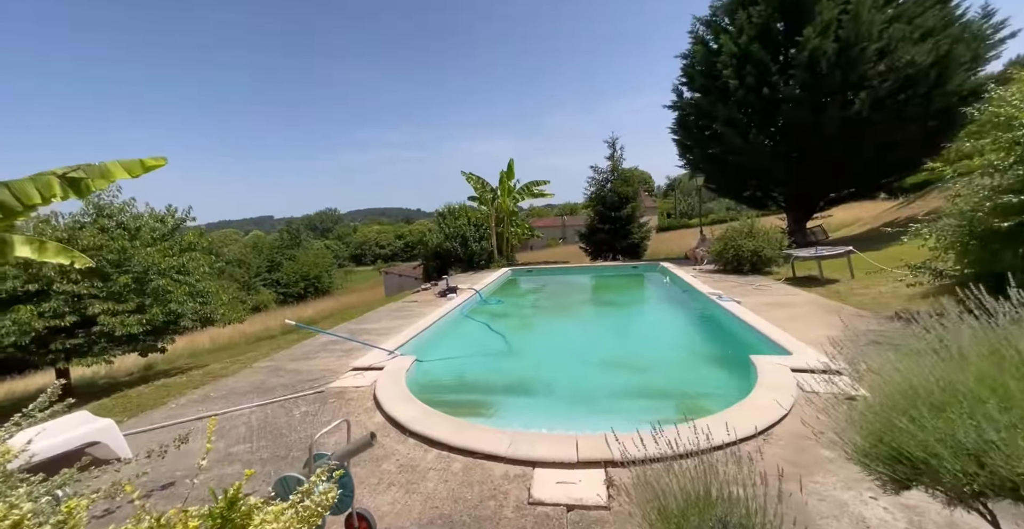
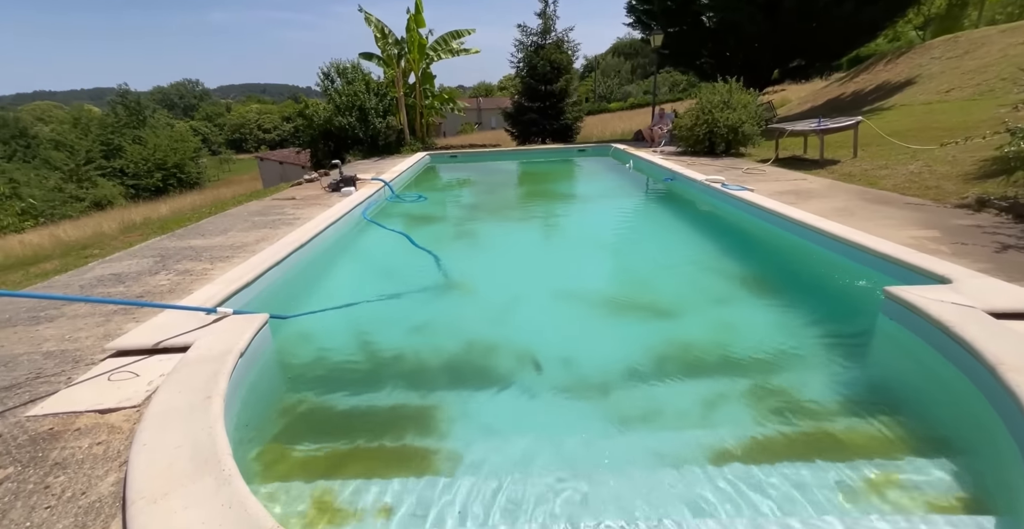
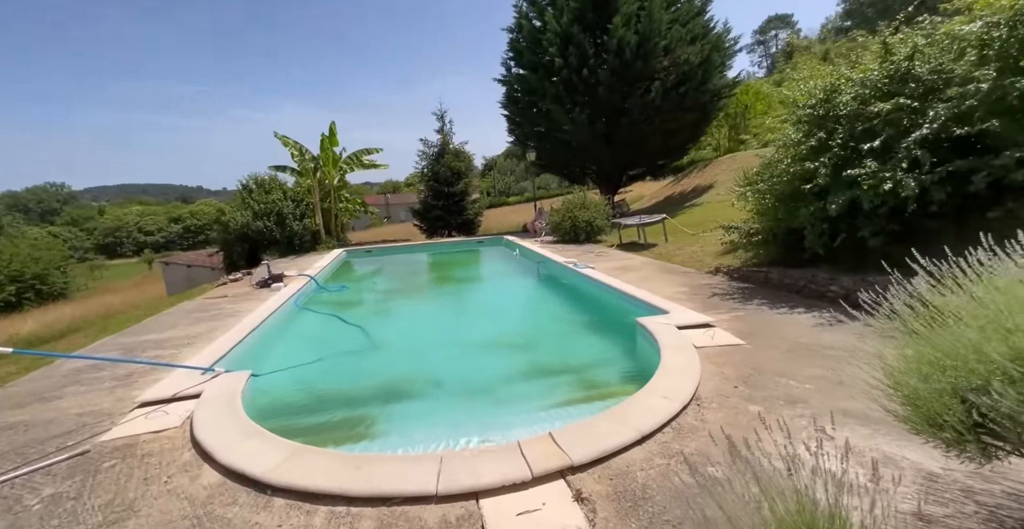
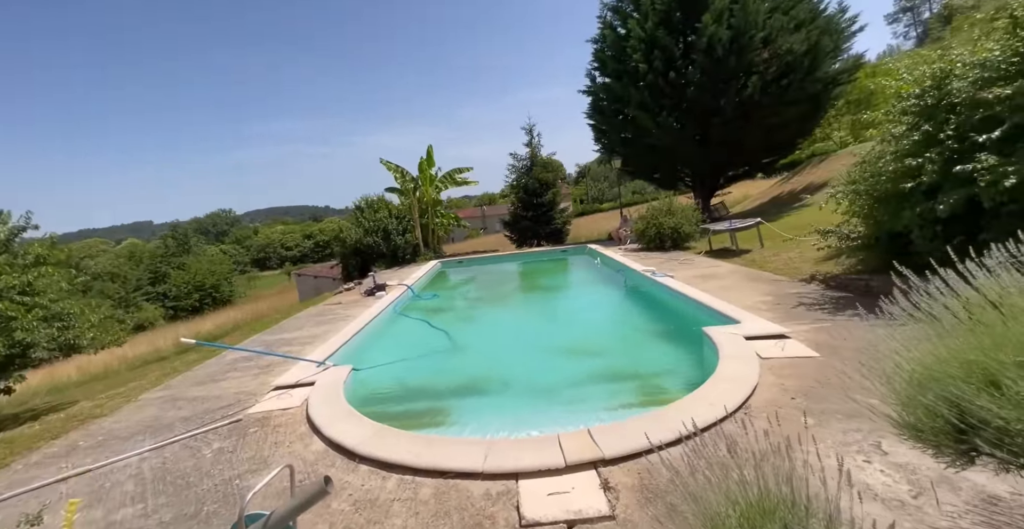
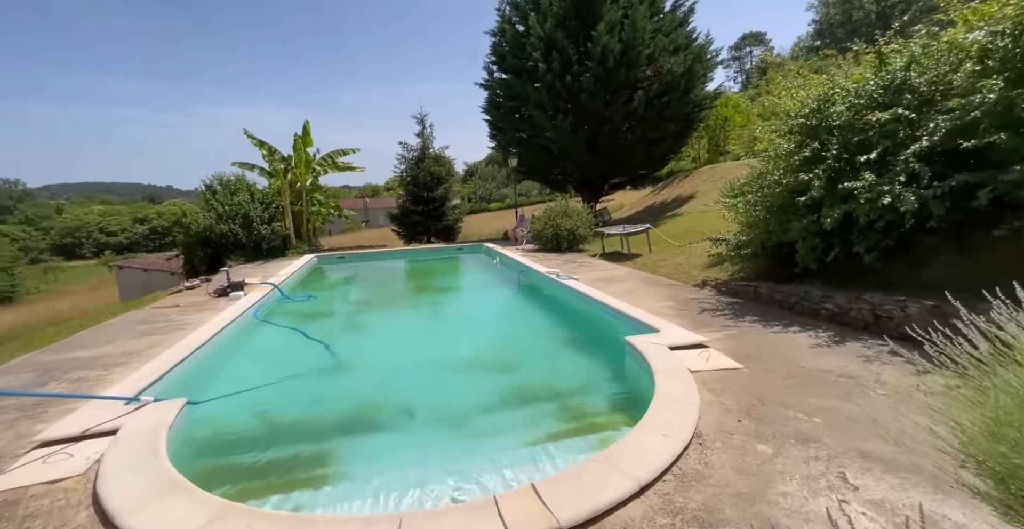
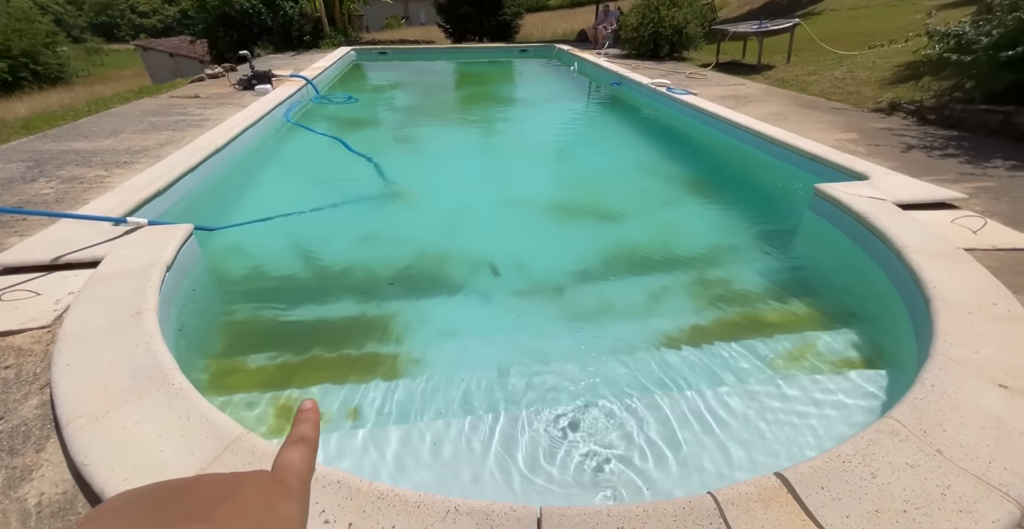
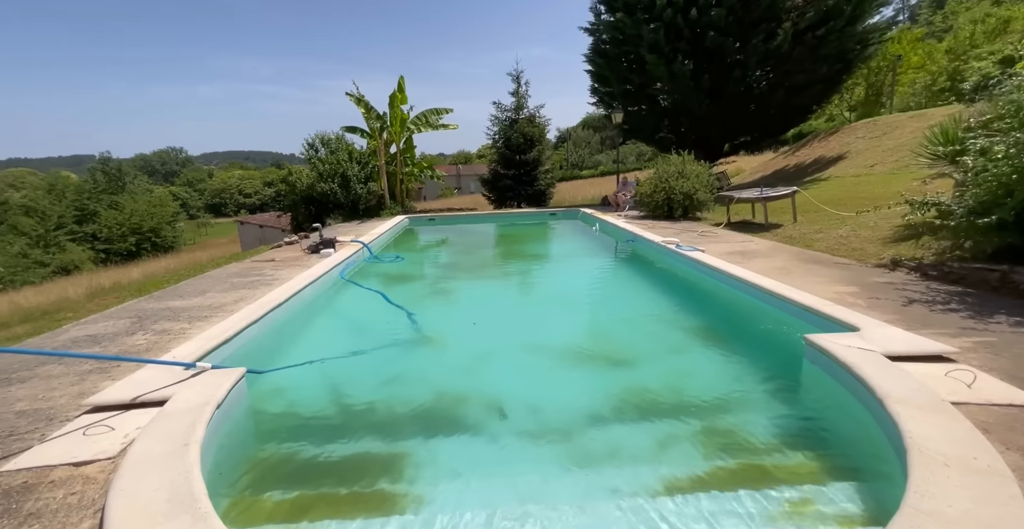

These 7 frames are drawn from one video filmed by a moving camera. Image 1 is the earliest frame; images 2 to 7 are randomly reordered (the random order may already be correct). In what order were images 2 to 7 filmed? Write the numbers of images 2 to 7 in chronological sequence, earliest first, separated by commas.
4, 3, 5, 7, 2, 6
